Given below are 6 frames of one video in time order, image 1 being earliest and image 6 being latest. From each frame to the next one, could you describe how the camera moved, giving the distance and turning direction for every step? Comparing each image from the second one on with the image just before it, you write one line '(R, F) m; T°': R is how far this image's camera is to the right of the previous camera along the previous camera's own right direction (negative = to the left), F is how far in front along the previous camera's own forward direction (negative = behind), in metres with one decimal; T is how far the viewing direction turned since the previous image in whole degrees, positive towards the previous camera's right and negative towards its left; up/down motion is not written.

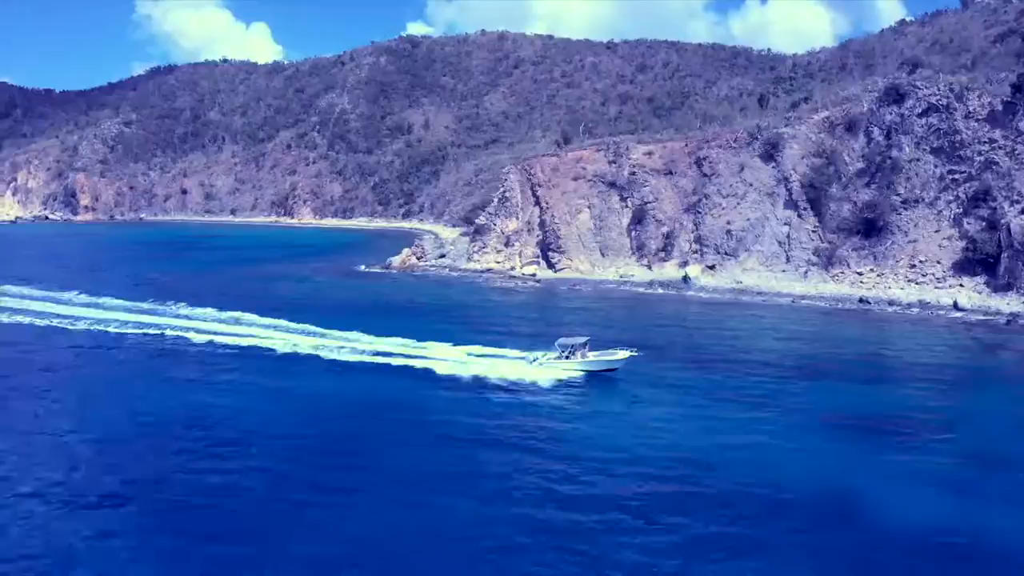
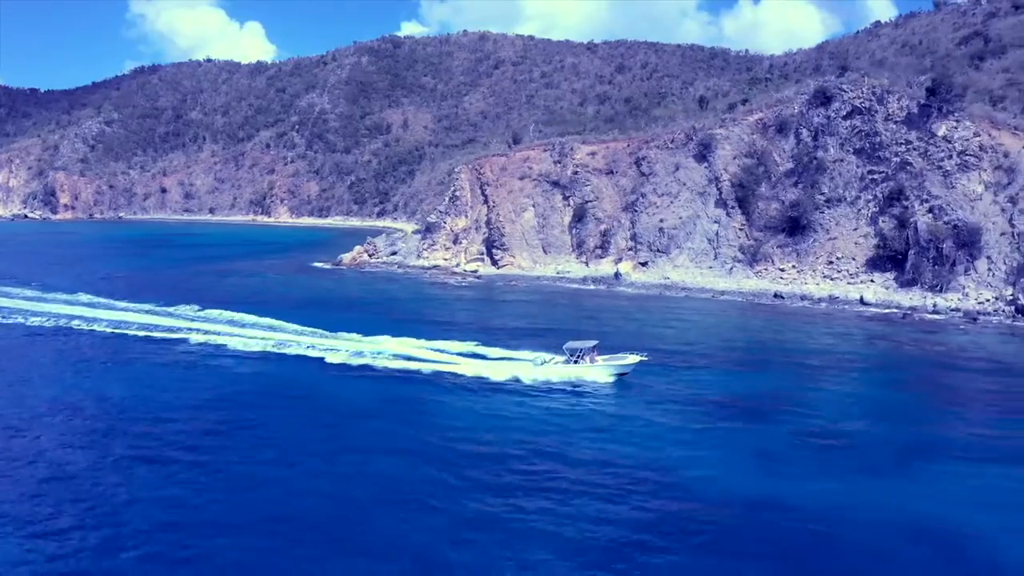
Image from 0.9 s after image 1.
(+3.3, -1.7) m; 0°
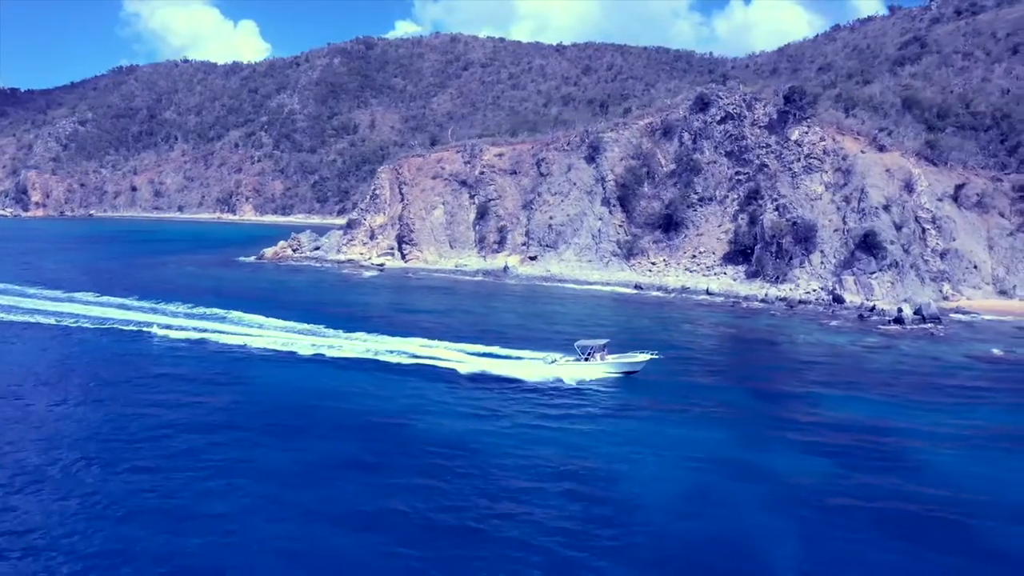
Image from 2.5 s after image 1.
(+6.1, -3.9) m; 0°
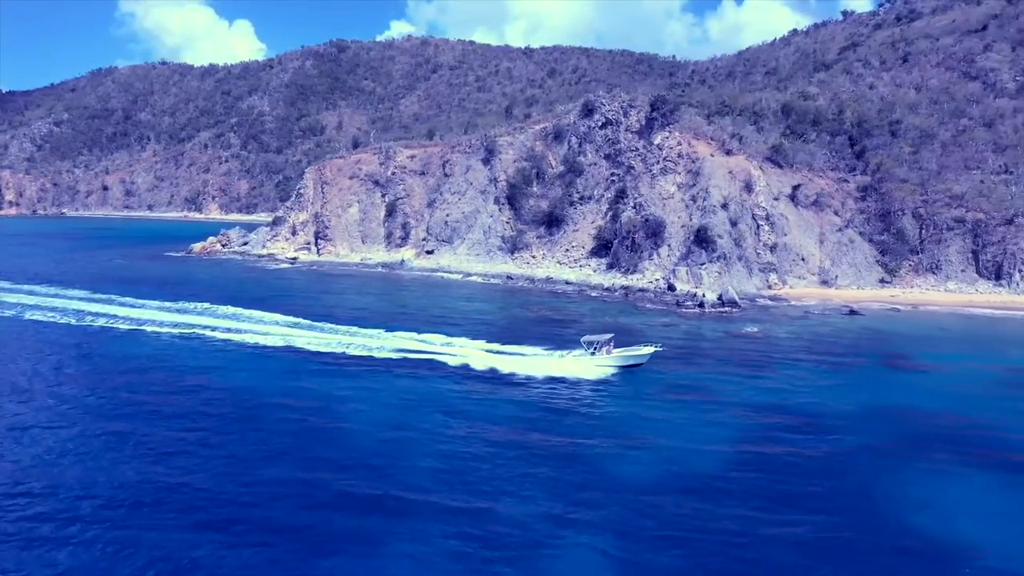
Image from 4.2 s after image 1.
(+6.7, -4.8) m; 0°
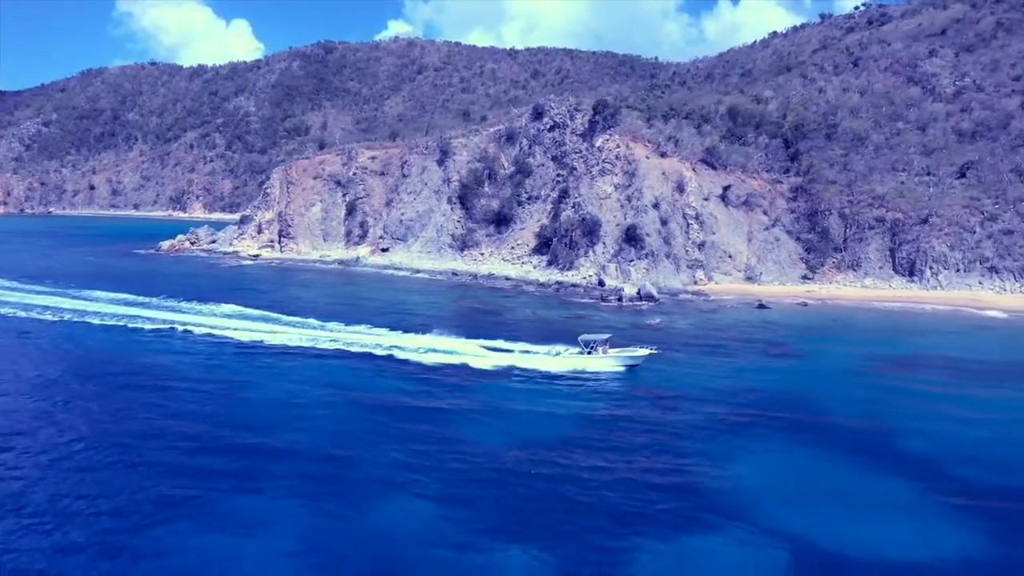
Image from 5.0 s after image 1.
(+3.3, -2.4) m; 0°
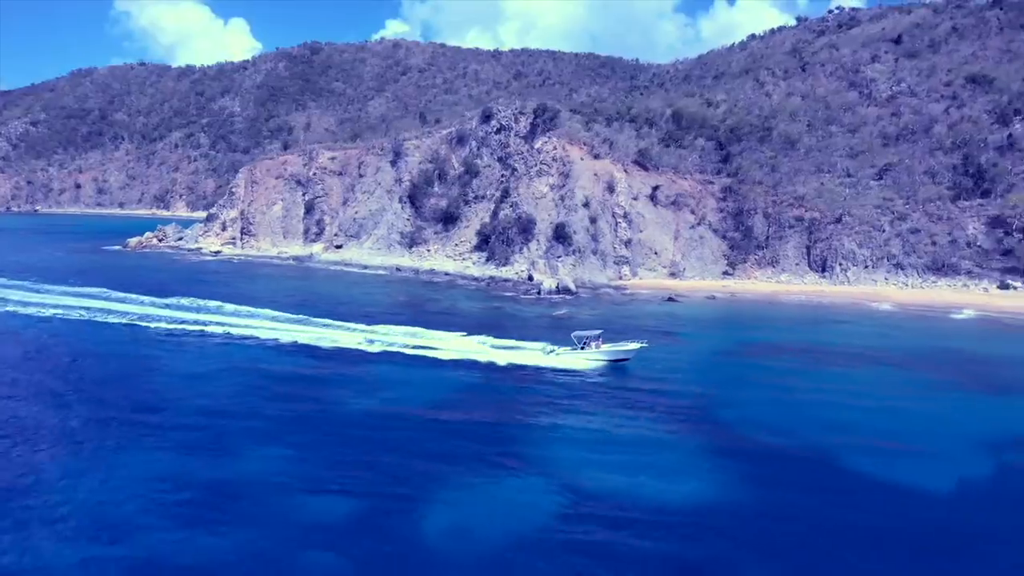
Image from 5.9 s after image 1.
(+3.7, -2.8) m; 0°
